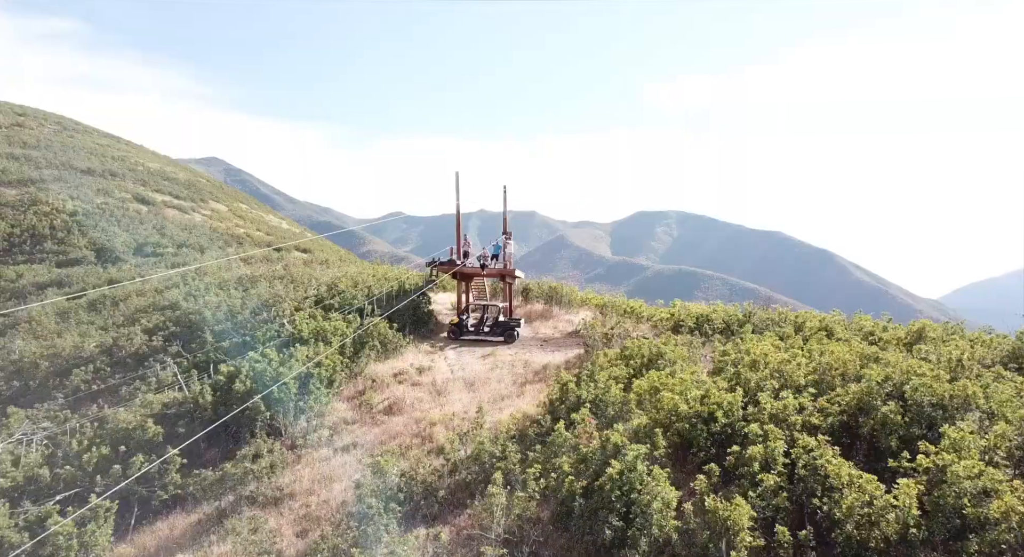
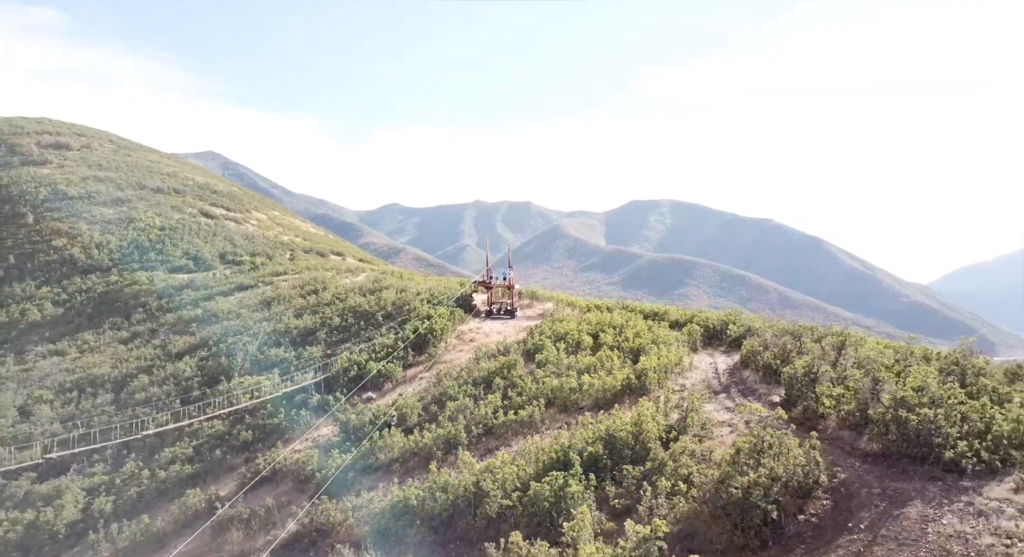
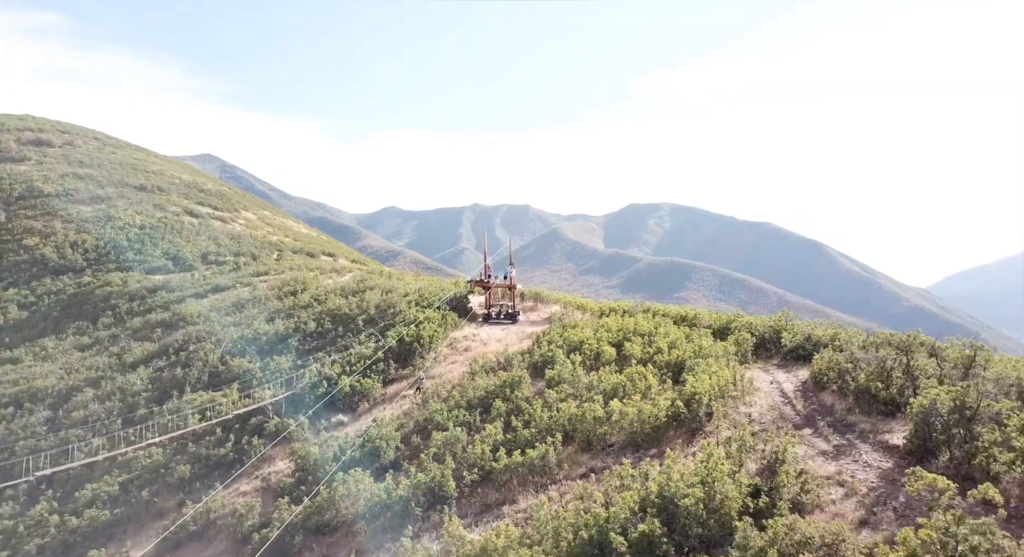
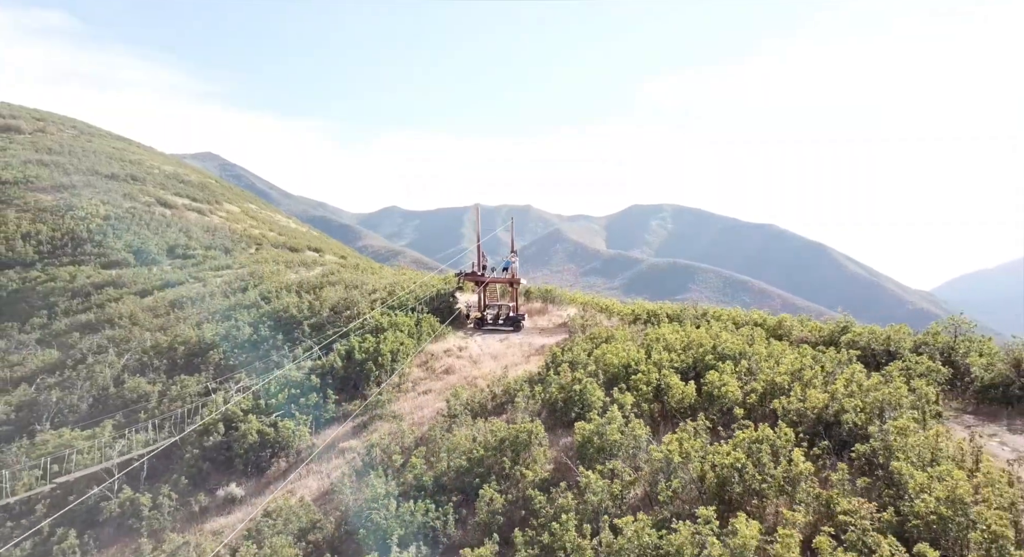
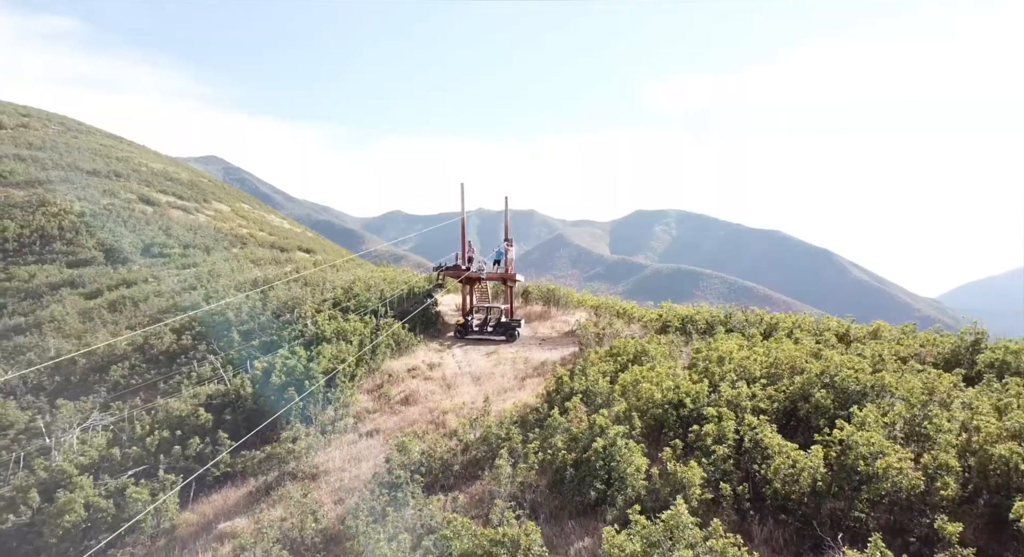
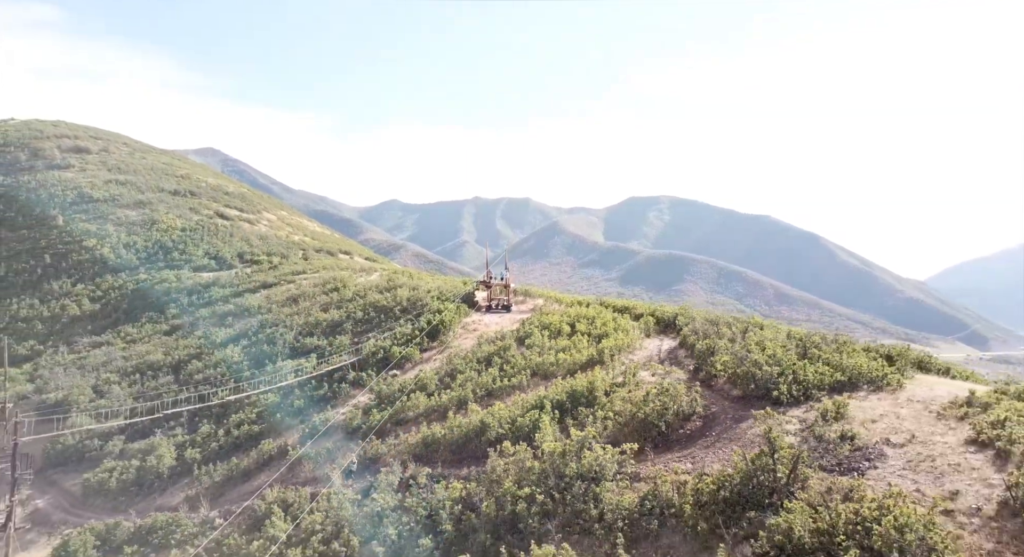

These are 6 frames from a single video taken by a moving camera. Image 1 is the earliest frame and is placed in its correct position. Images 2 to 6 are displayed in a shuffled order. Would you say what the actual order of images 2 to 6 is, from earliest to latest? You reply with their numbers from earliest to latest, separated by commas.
5, 4, 3, 2, 6
